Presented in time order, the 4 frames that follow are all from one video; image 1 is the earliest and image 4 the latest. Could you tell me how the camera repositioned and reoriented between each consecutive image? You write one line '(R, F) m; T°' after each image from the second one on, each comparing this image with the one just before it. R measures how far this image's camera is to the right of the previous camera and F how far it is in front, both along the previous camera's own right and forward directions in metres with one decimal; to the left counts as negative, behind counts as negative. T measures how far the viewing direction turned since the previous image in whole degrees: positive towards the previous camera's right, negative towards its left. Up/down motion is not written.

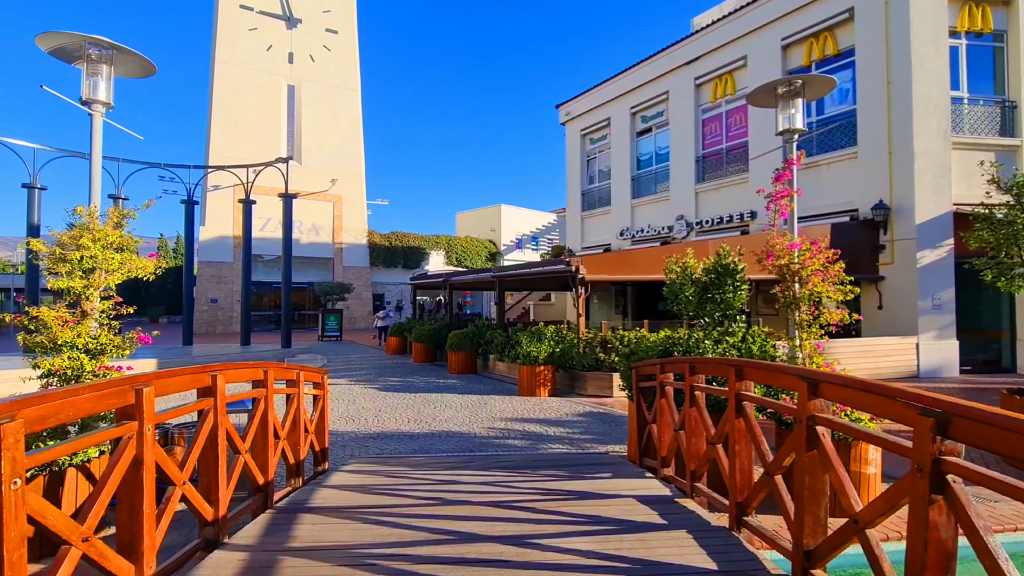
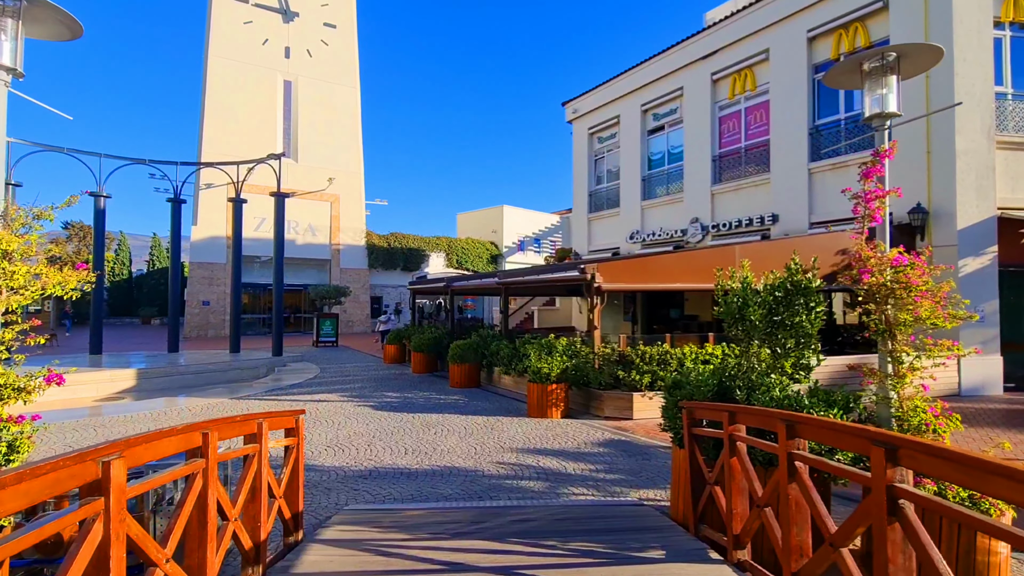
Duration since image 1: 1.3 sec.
(-0.2, +0.9) m; 0°
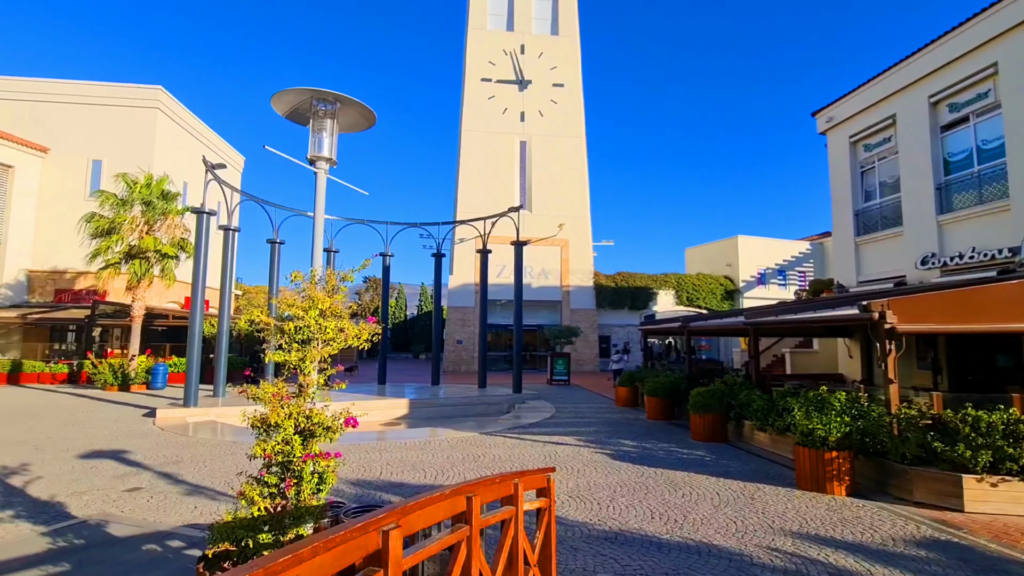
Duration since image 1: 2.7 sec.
(-0.3, +0.3) m; -25°
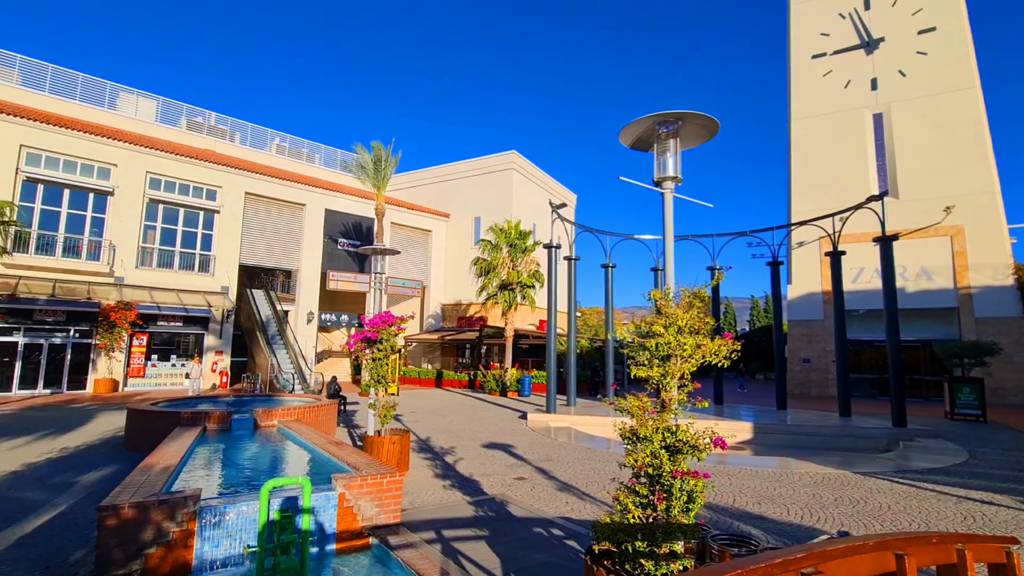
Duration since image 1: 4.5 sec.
(-0.2, 0.0) m; -36°
